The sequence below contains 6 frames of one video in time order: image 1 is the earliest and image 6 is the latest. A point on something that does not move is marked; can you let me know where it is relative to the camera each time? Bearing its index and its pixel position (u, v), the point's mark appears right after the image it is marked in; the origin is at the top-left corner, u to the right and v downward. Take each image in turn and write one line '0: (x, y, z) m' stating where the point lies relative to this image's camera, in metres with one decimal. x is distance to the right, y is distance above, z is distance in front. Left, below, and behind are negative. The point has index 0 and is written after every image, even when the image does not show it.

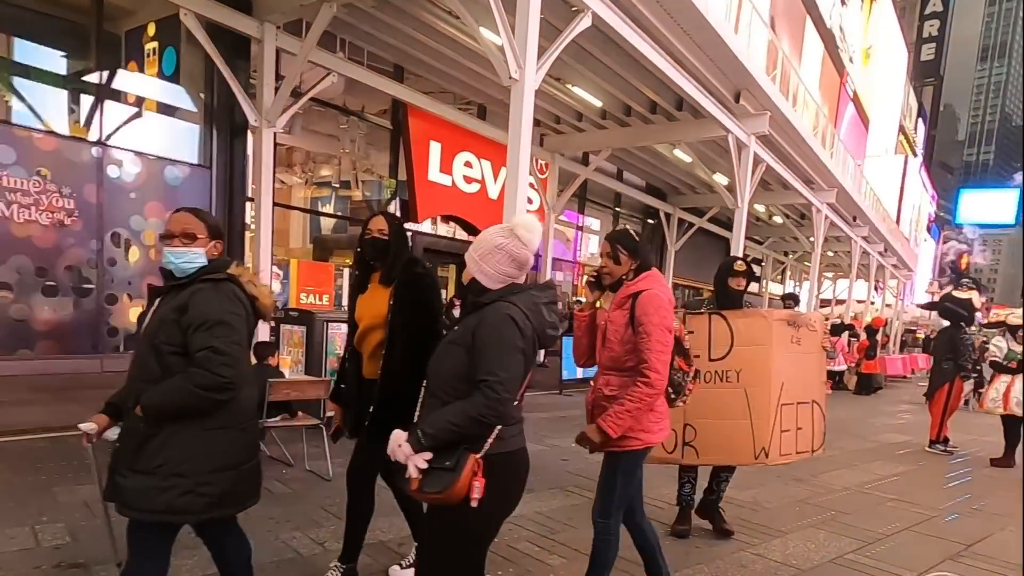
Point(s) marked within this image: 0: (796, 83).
0: (+6.7, +4.8, +14.4) m
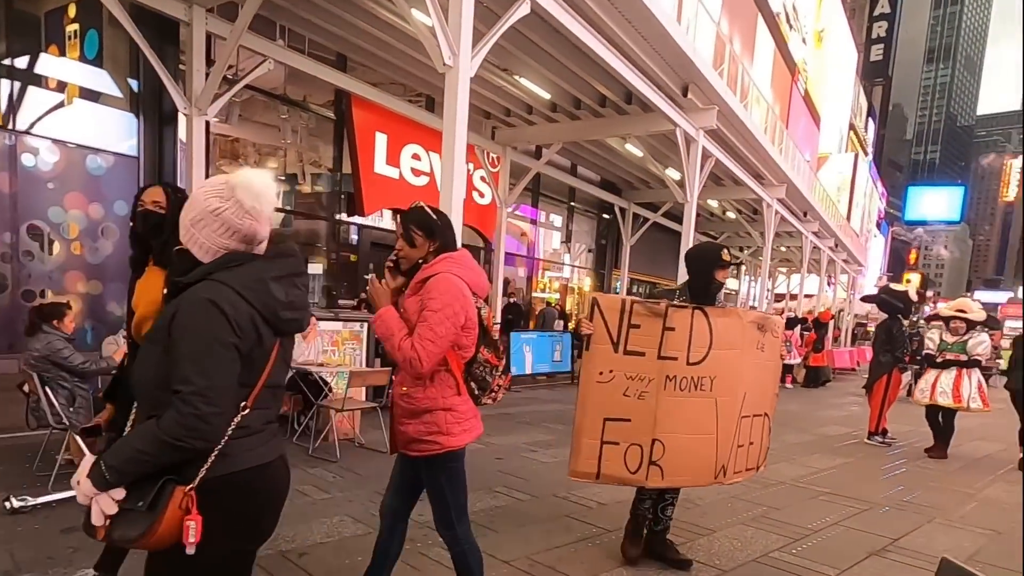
0: (+5.6, +4.9, +14.6) m
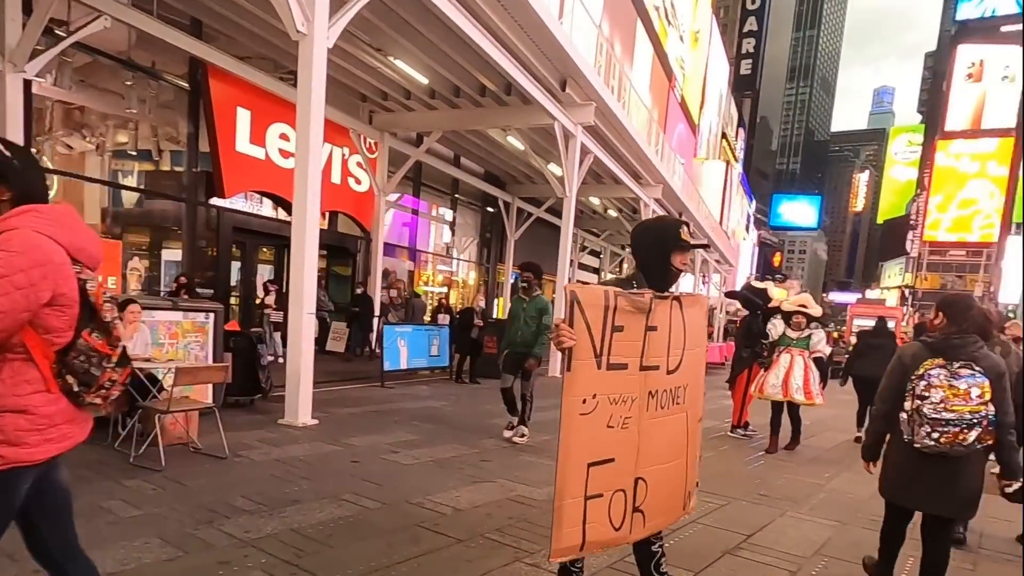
0: (+2.8, +5.0, +15.0) m
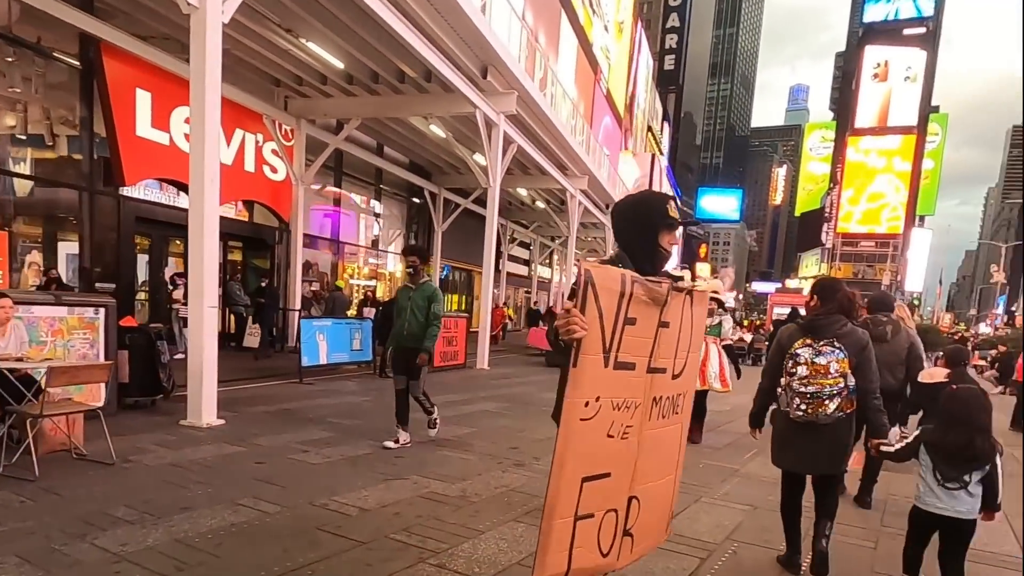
0: (+1.0, +5.2, +15.0) m
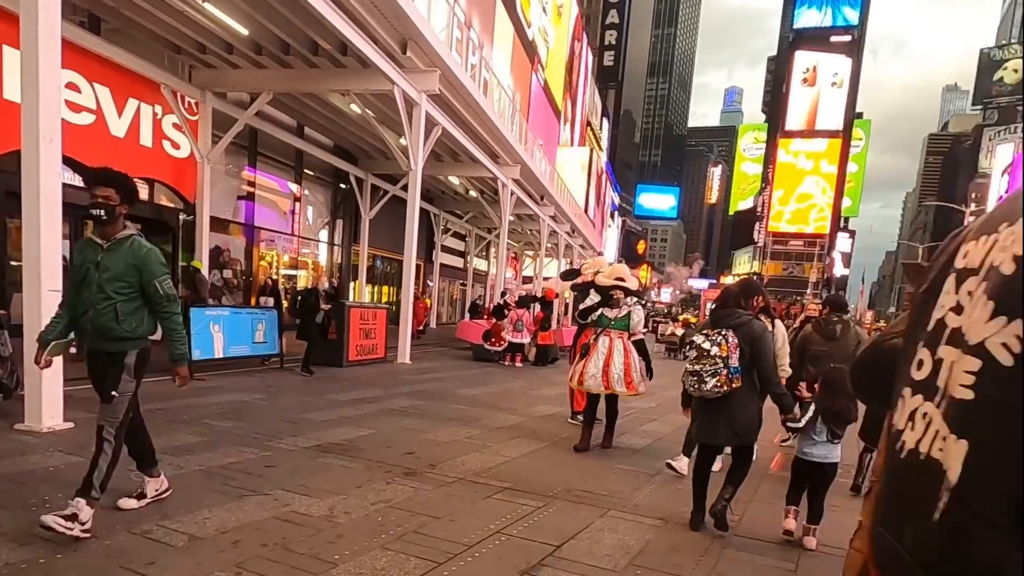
0: (-0.7, +5.4, +14.4) m
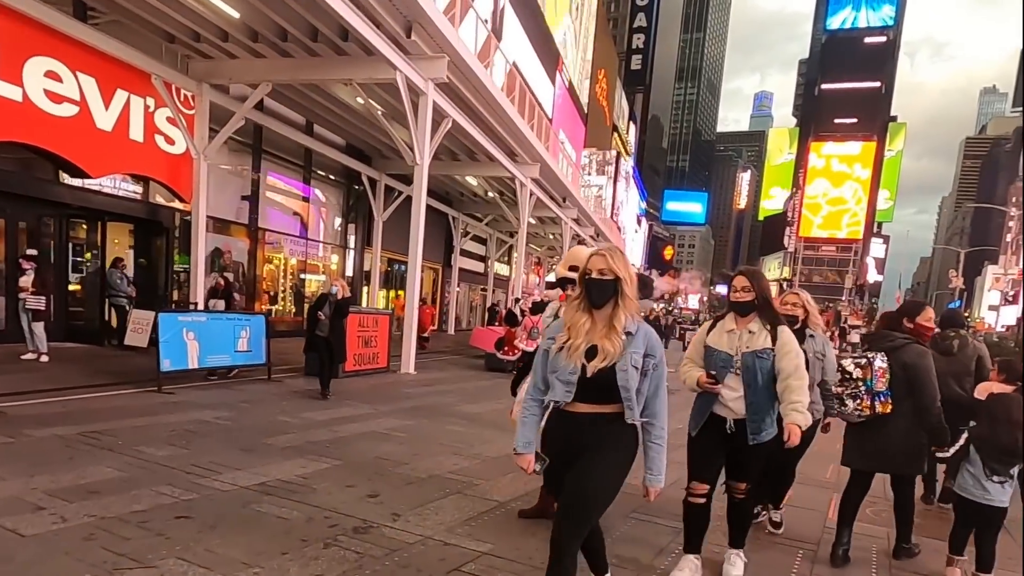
0: (-0.3, +5.3, +13.5) m
